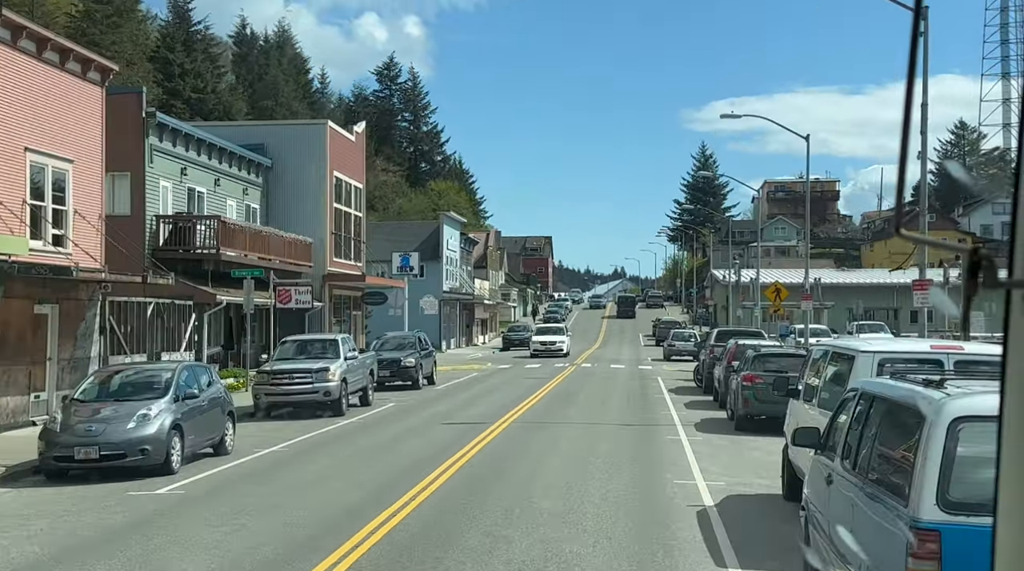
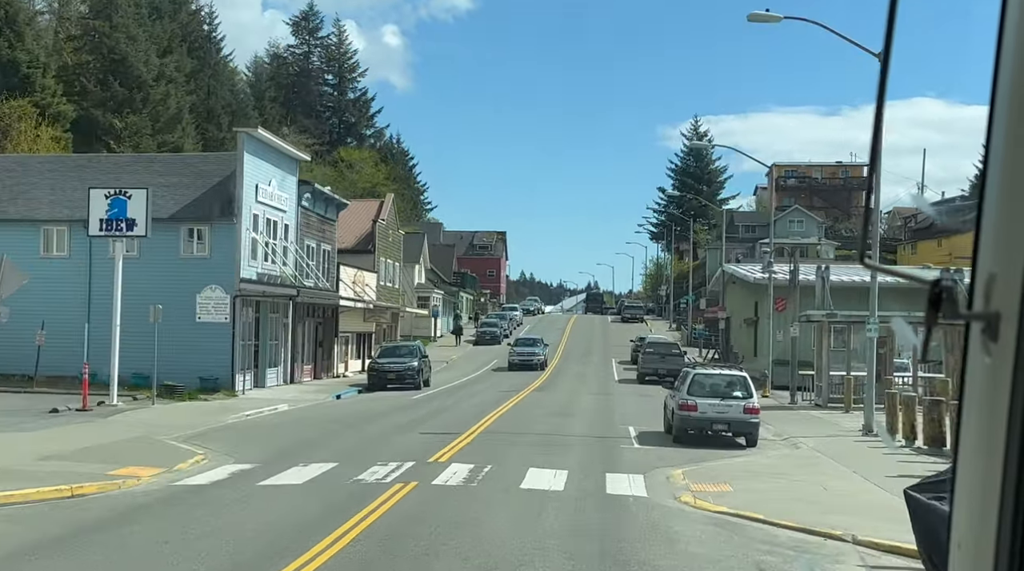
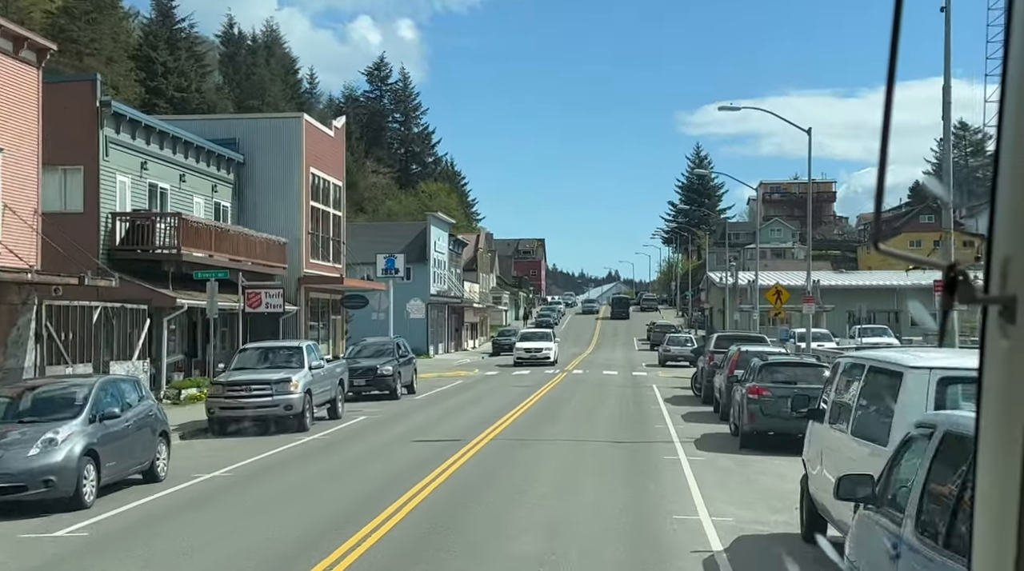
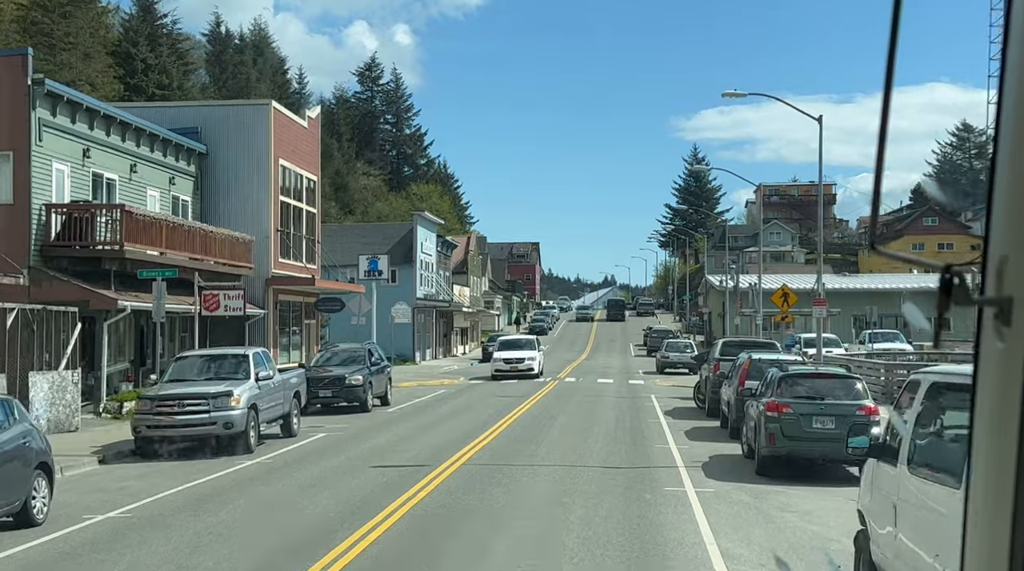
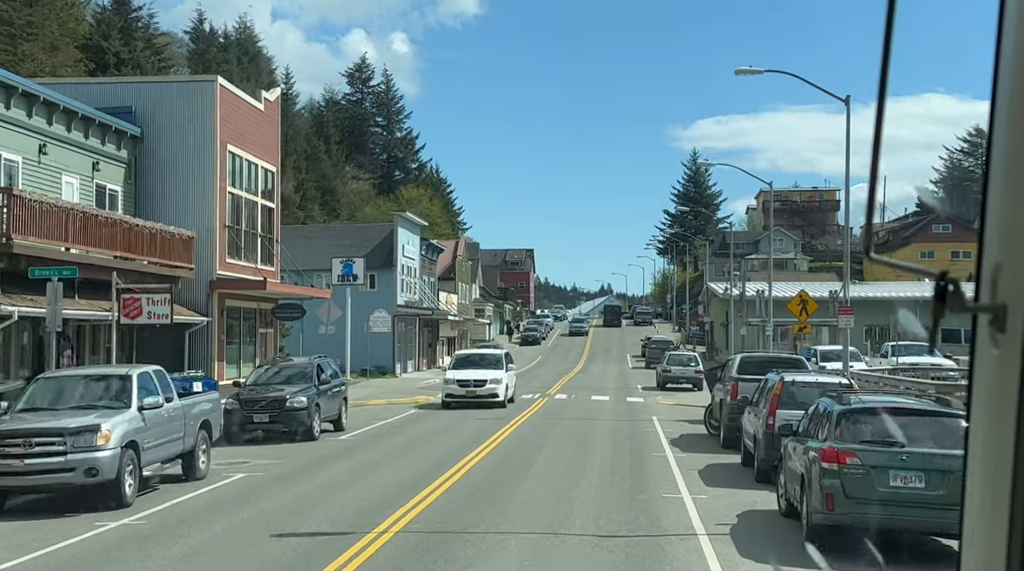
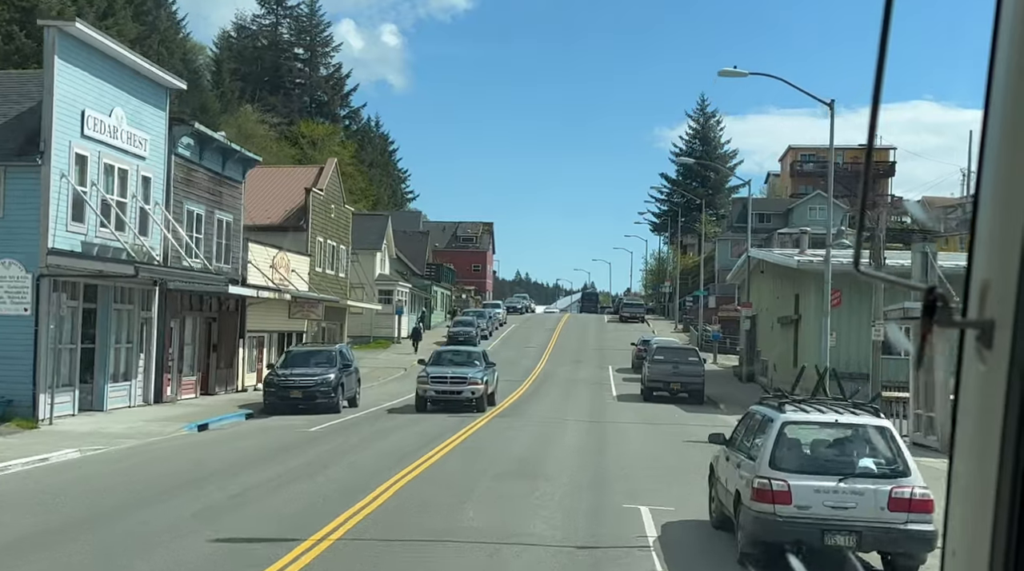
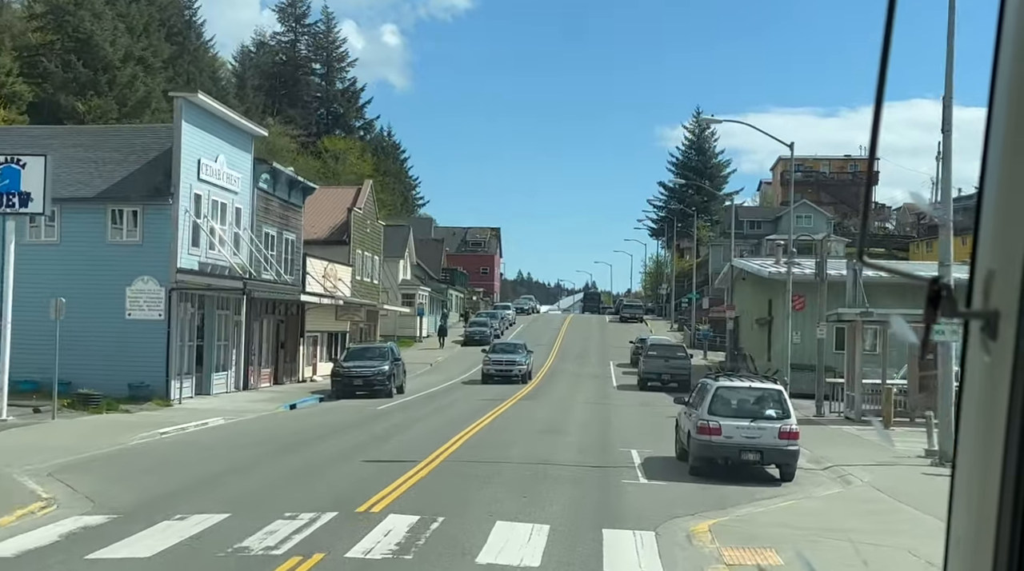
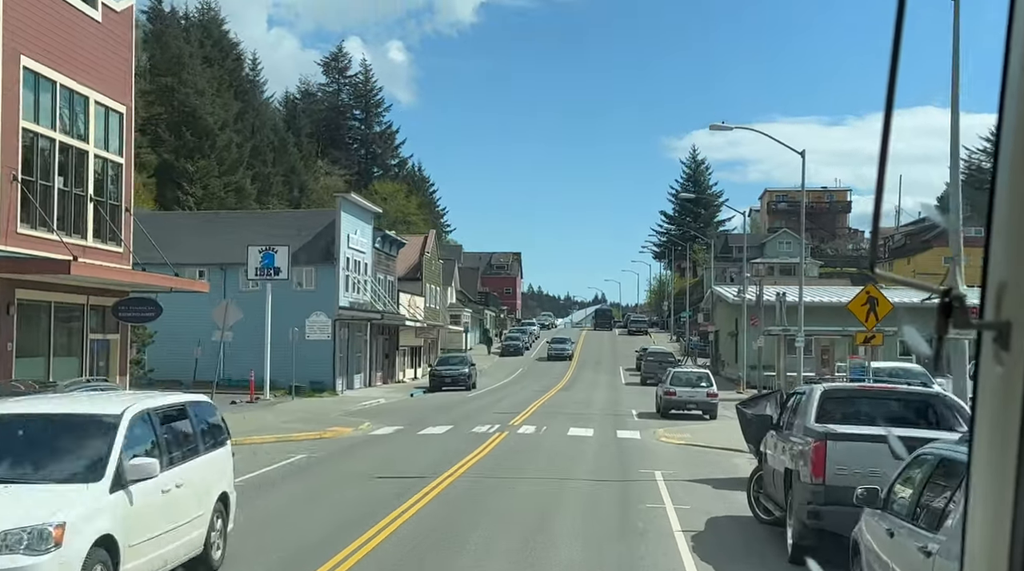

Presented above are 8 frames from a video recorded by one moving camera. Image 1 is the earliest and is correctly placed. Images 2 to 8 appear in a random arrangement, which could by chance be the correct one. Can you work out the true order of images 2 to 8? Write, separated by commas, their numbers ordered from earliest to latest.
3, 4, 5, 8, 2, 7, 6
